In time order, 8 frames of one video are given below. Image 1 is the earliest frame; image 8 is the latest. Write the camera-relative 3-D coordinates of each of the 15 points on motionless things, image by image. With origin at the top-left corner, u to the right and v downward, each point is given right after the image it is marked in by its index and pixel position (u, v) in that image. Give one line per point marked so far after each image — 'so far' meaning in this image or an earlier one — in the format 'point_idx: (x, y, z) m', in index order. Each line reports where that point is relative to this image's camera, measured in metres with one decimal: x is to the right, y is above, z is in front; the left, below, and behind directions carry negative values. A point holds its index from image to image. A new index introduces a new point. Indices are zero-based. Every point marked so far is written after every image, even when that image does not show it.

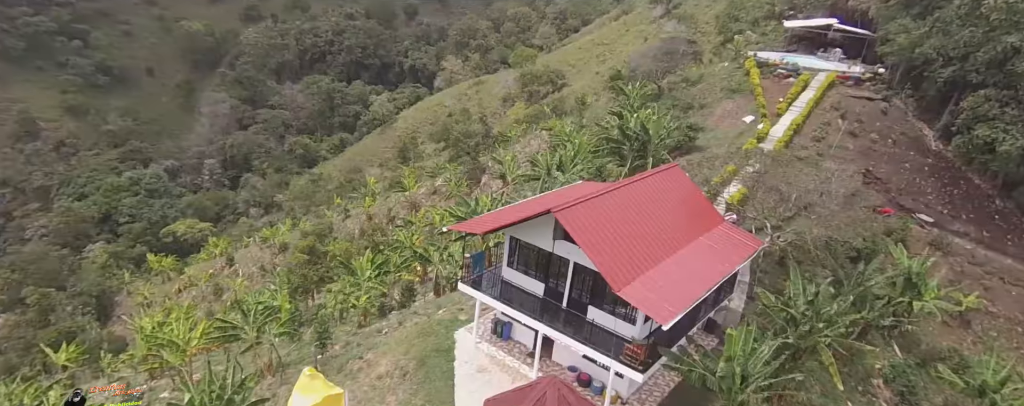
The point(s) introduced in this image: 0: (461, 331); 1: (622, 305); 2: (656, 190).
0: (-1.6, -3.9, +17.6) m
1: (+2.8, -2.6, +14.6) m
2: (+4.2, +0.4, +16.6) m
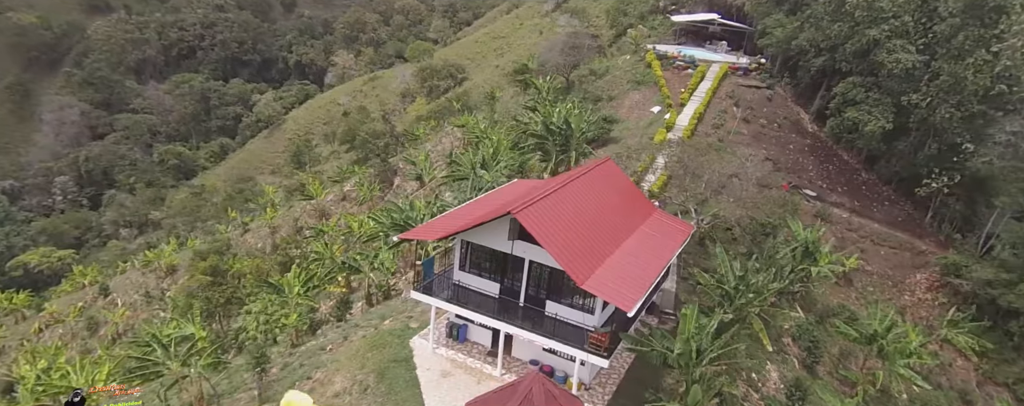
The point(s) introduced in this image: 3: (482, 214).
0: (-2.9, -4.1, +17.5) m
1: (+1.9, -2.5, +15.3) m
2: (+2.7, +0.6, +17.5) m
3: (-0.7, -0.3, +16.4) m
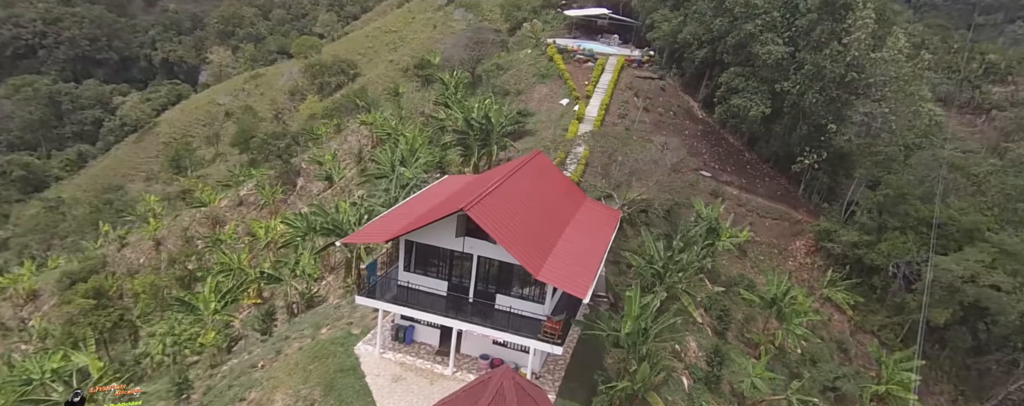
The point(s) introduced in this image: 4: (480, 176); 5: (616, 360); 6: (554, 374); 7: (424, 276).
0: (-4.6, -4.2, +17.0) m
1: (+0.5, -2.4, +15.7) m
2: (+0.7, +0.8, +18.0) m
3: (-2.4, -0.3, +16.3) m
4: (-1.2, +0.9, +19.9) m
5: (+3.1, -4.7, +17.2) m
6: (+1.1, -4.9, +16.2) m
7: (-2.6, -2.1, +16.6) m
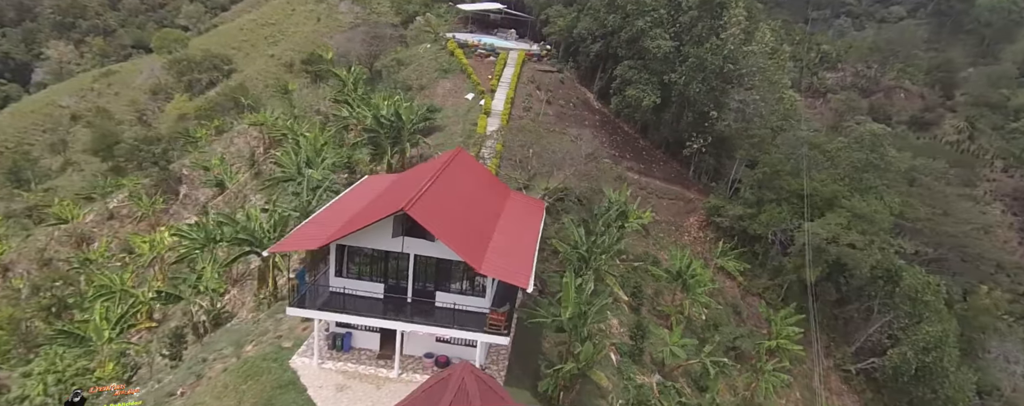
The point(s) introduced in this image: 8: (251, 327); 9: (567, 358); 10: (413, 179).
0: (-6.2, -4.4, +16.3) m
1: (-1.2, -2.3, +16.0) m
2: (-1.6, +0.9, +18.2) m
3: (-4.2, -0.4, +16.0) m
4: (-3.8, +0.9, +19.7) m
5: (+1.3, -4.5, +18.0) m
6: (-0.4, -4.7, +16.6) m
7: (-4.3, -2.2, +16.3) m
8: (-8.6, -4.1, +19.1) m
9: (+1.5, -4.4, +16.2) m
10: (-3.1, +0.7, +18.3) m
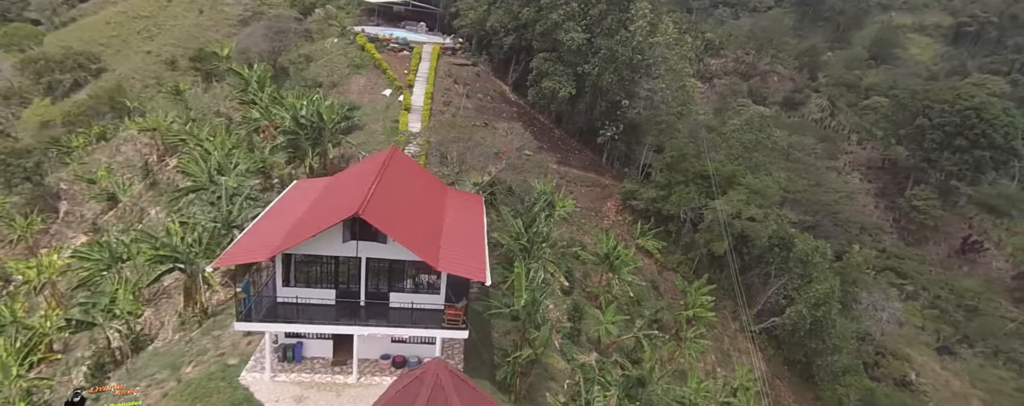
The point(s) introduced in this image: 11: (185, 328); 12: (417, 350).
0: (-7.3, -4.7, +15.5) m
1: (-2.5, -2.2, +16.0) m
2: (-3.4, +0.9, +18.0) m
3: (-5.5, -0.5, +15.5) m
4: (-5.8, +0.8, +19.2) m
5: (-0.3, -4.2, +18.5) m
6: (-1.7, -4.6, +16.8) m
7: (-5.6, -2.3, +15.8) m
8: (-10.2, -4.5, +17.9) m
9: (+0.3, -4.2, +16.7) m
10: (-5.0, +0.7, +17.9) m
11: (-11.3, -4.3, +19.8) m
12: (-2.7, -4.2, +16.4) m
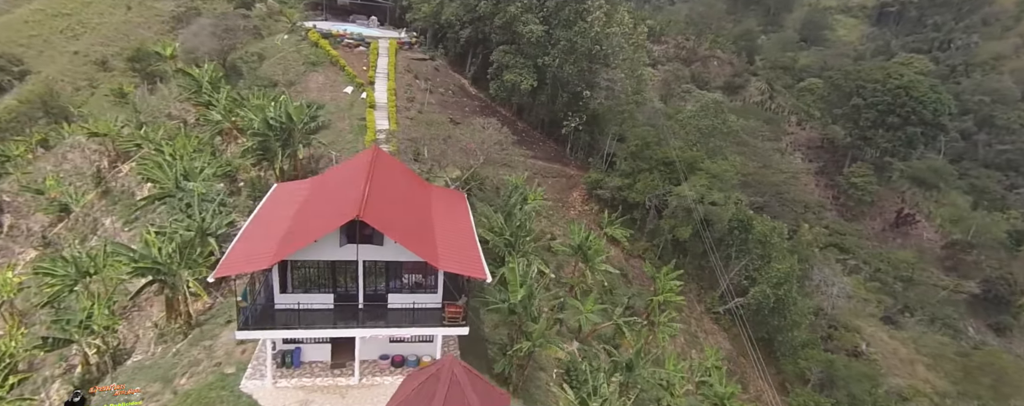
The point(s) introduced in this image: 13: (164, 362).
0: (-7.4, -4.9, +15.6) m
1: (-2.7, -2.2, +16.5) m
2: (-4.0, +0.9, +18.3) m
3: (-5.7, -0.6, +15.6) m
4: (-6.4, +0.7, +19.2) m
5: (-0.6, -4.1, +19.1) m
6: (-1.9, -4.6, +17.3) m
7: (-5.8, -2.5, +15.9) m
8: (-10.4, -4.8, +17.6) m
9: (+0.1, -4.0, +17.4) m
10: (-5.5, +0.6, +18.0) m
11: (-11.7, -4.7, +19.5) m
12: (-2.9, -4.2, +16.8) m
13: (-11.0, -5.0, +18.0) m
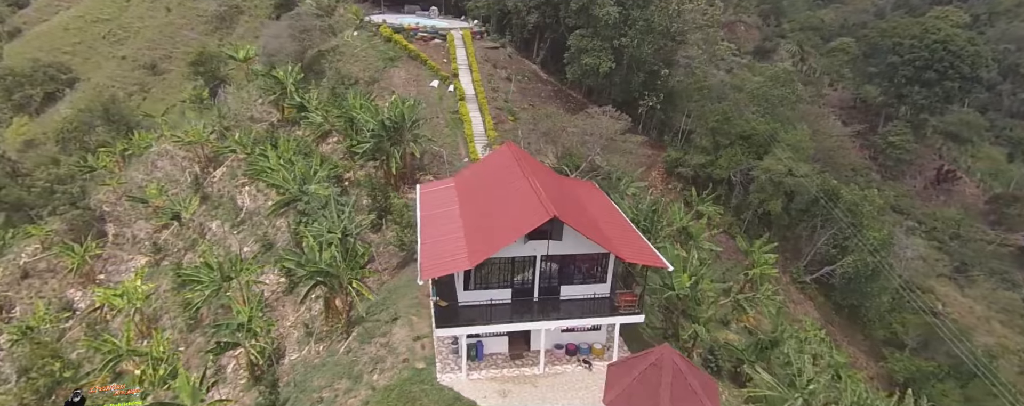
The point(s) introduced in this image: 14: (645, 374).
0: (-2.2, -5.0, +16.6) m
1: (+2.3, -2.0, +17.3) m
2: (+0.9, +1.1, +19.0) m
3: (-0.8, -0.7, +16.4) m
4: (-1.6, +0.8, +20.0) m
5: (+4.5, -3.7, +20.0) m
6: (+3.3, -4.3, +18.3) m
7: (-0.7, -2.5, +16.8) m
8: (-5.2, -5.0, +18.7) m
9: (+5.2, -3.7, +18.3) m
10: (-0.6, +0.7, +18.8) m
11: (-6.5, -4.9, +20.6) m
12: (+2.2, -4.0, +17.7) m
13: (-5.8, -5.2, +19.1) m
14: (+3.1, -4.0, +13.5) m
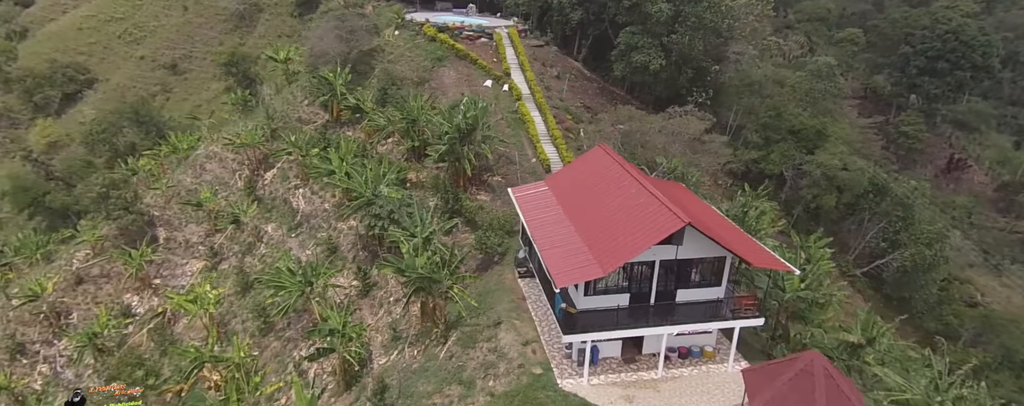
0: (+1.3, -5.2, +16.7) m
1: (+5.8, -2.1, +17.4) m
2: (+4.3, +1.0, +19.1) m
3: (+2.6, -0.9, +16.4) m
4: (+1.8, +0.7, +20.0) m
5: (+8.0, -3.7, +20.2) m
6: (+6.7, -4.4, +18.4) m
7: (+2.7, -2.7, +16.9) m
8: (-1.8, -5.2, +18.7) m
9: (+8.7, -3.7, +18.5) m
10: (+2.8, +0.6, +18.8) m
11: (-3.1, -5.1, +20.6) m
12: (+5.7, -4.1, +17.9) m
13: (-2.3, -5.4, +19.1) m
14: (+6.6, -4.1, +13.7) m
